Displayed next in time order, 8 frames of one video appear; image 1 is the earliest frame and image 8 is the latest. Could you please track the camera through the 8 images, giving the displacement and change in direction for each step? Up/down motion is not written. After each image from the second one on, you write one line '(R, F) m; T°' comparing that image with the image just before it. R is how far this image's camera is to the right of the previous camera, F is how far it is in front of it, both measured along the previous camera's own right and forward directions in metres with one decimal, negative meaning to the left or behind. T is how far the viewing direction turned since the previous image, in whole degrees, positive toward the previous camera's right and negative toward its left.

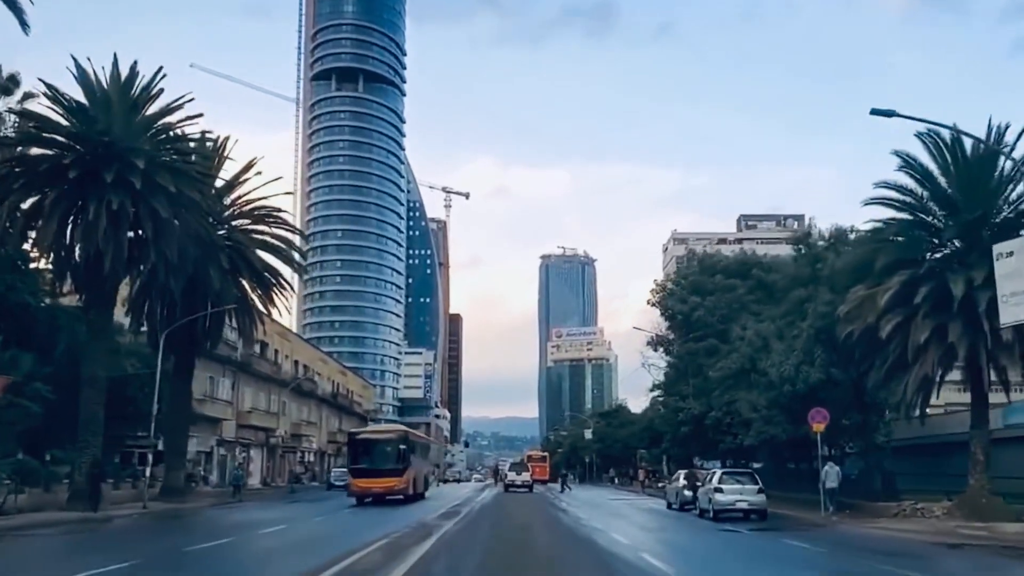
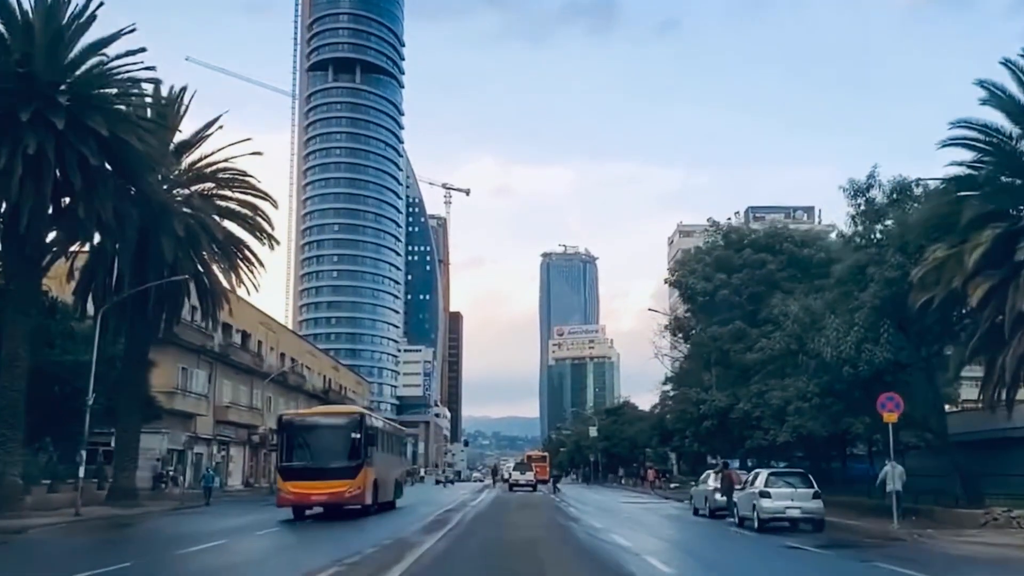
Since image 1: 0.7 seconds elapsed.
(0.0, +6.0) m; 0°
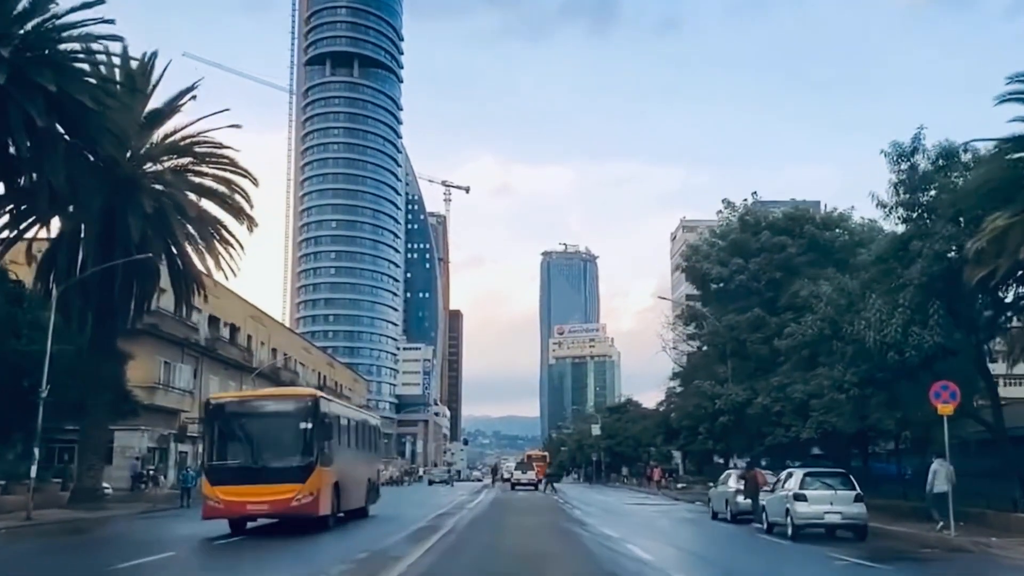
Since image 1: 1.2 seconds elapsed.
(0.0, +3.3) m; 0°
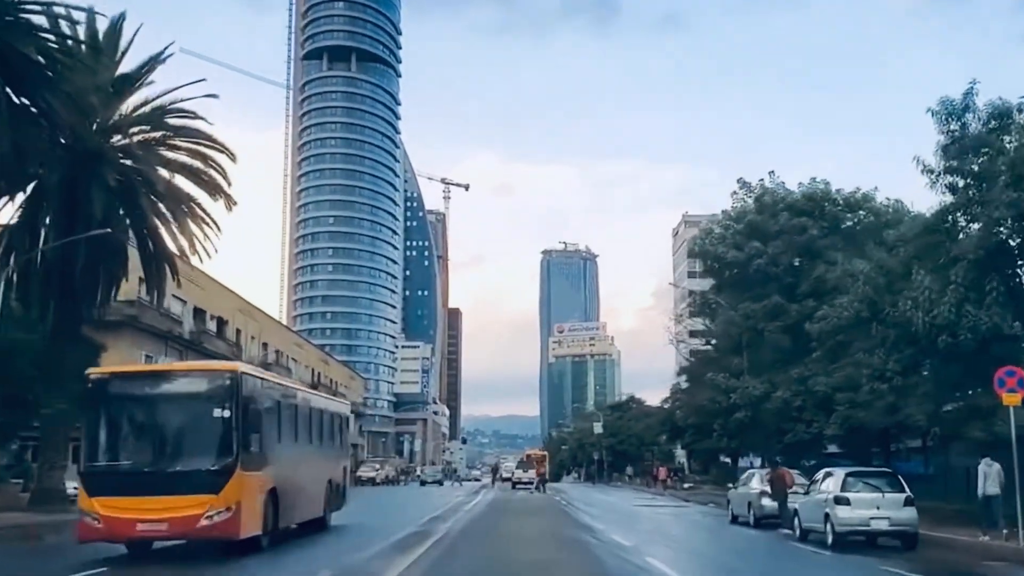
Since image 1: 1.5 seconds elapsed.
(0.0, +3.0) m; 0°
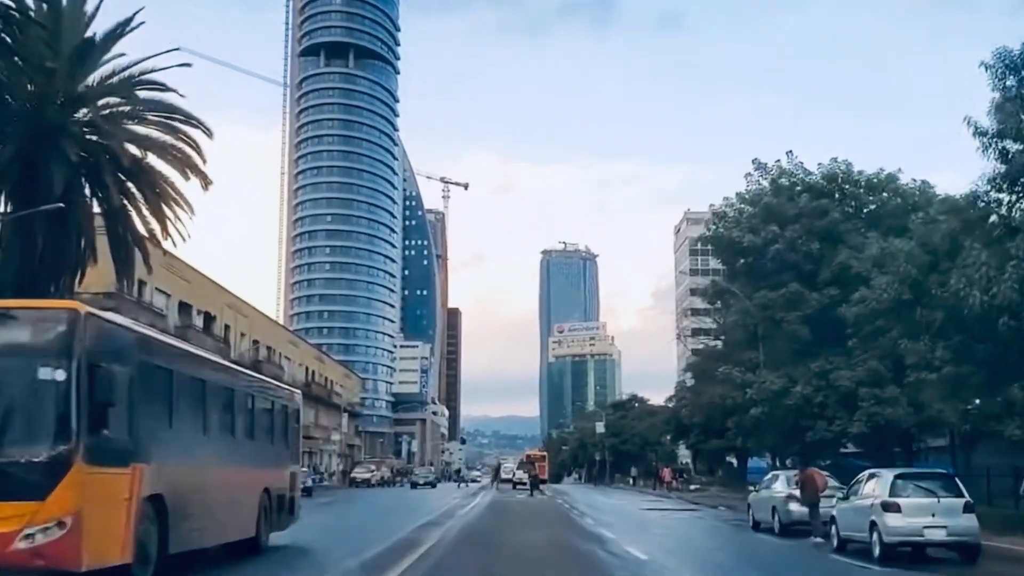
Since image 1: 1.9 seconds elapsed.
(0.0, +2.8) m; 0°
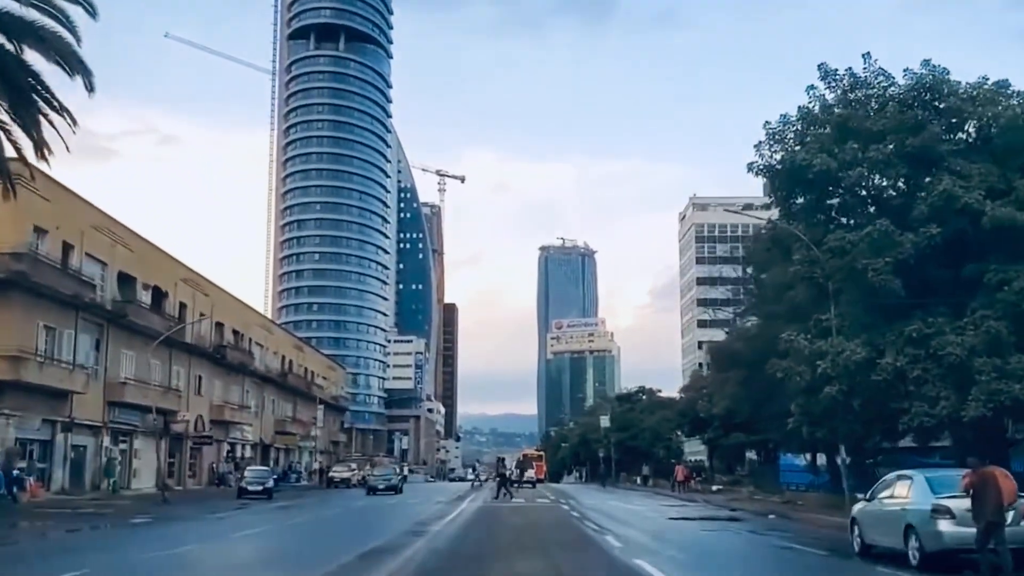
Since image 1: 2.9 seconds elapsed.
(+0.1, +9.0) m; 0°
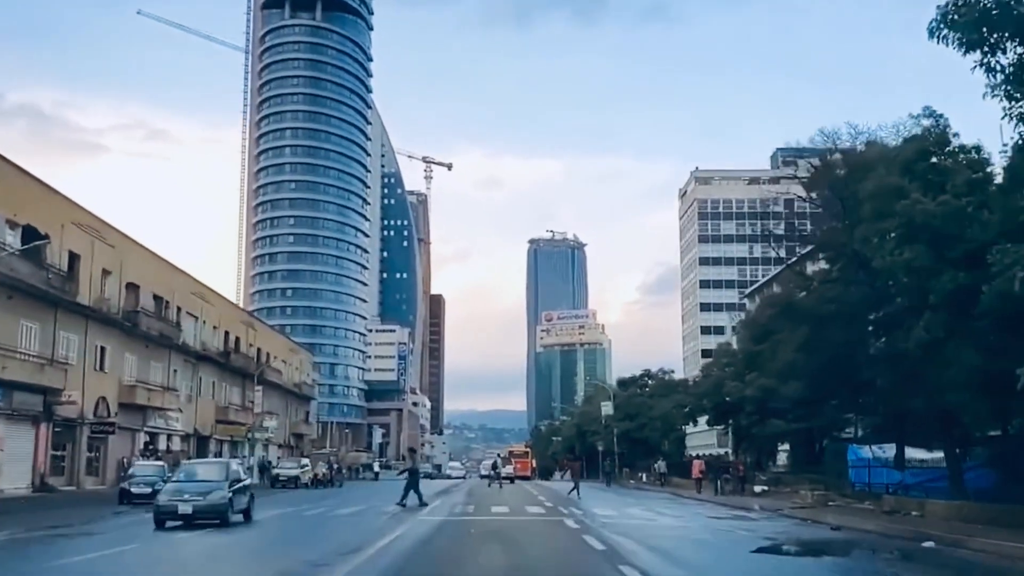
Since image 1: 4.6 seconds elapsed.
(+0.3, +13.8) m; +1°
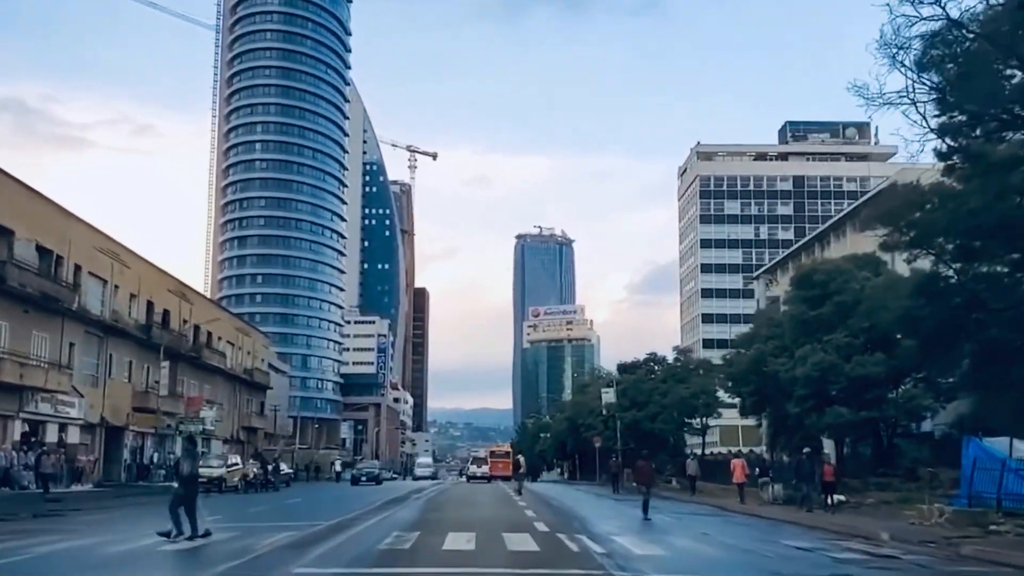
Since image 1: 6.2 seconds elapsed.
(+0.3, +13.0) m; +1°
